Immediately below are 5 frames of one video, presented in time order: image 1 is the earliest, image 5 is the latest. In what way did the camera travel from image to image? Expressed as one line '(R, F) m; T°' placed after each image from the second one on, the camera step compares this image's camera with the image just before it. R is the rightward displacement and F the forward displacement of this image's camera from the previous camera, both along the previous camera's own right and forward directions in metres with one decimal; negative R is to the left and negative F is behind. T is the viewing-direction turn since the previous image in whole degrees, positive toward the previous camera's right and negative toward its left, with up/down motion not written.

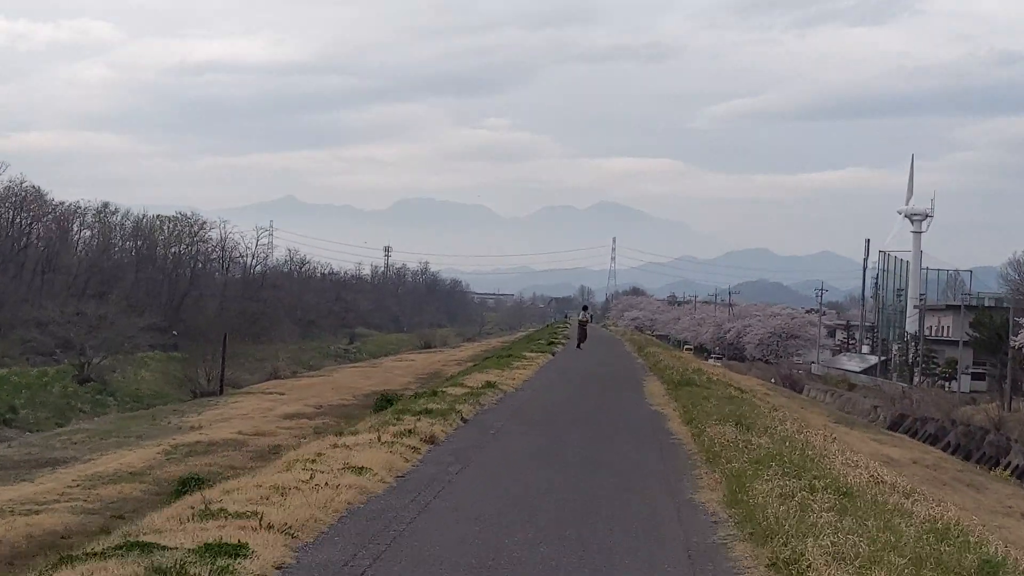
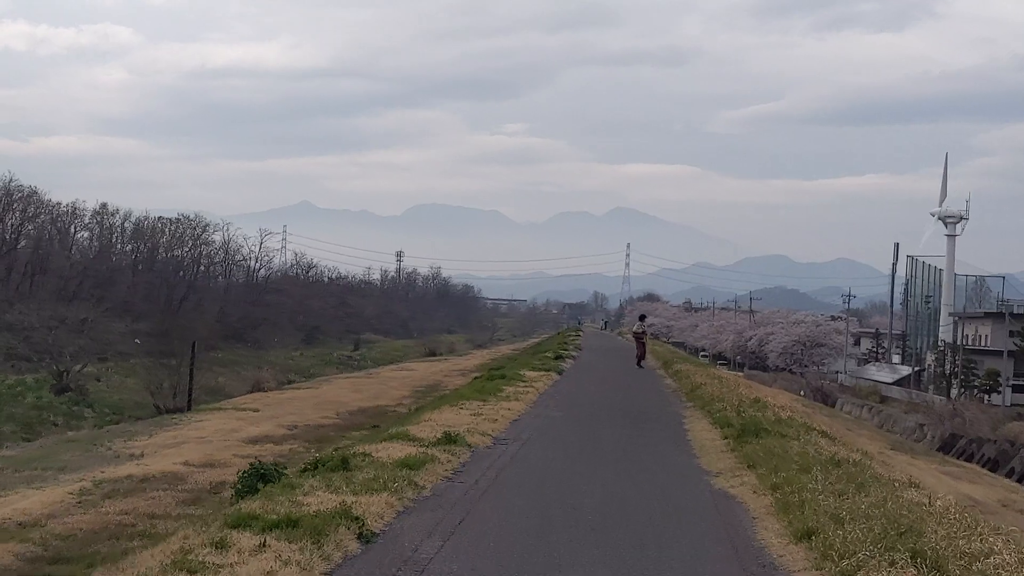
(+0.3, +4.3) m; -1°
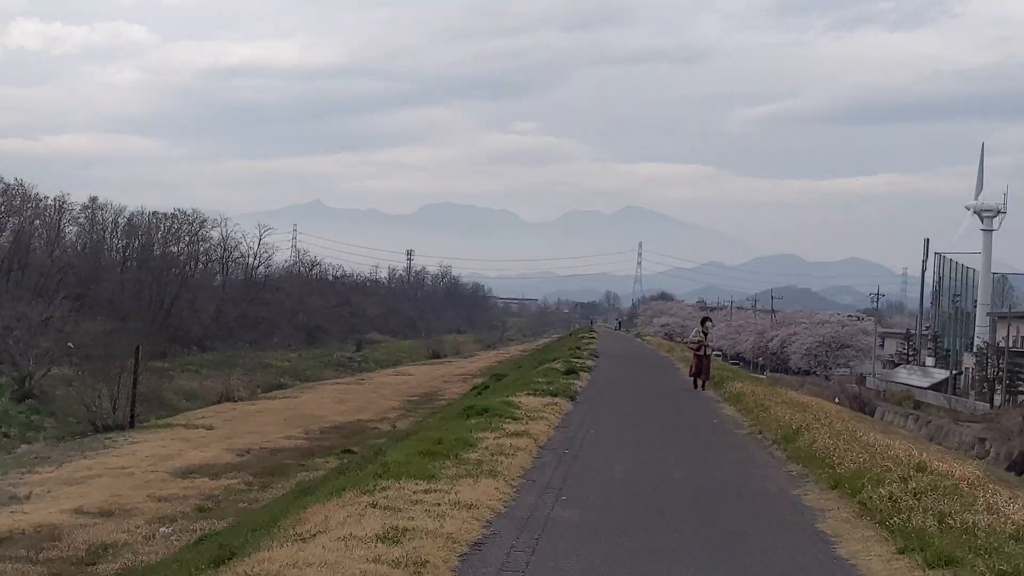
(+0.3, +5.2) m; -1°
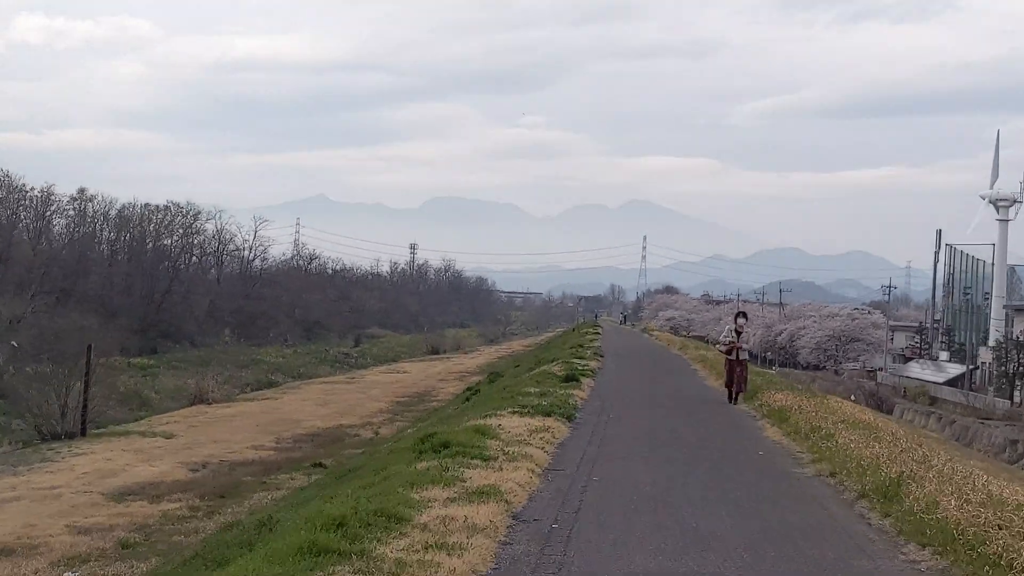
(+0.2, +2.8) m; 0°
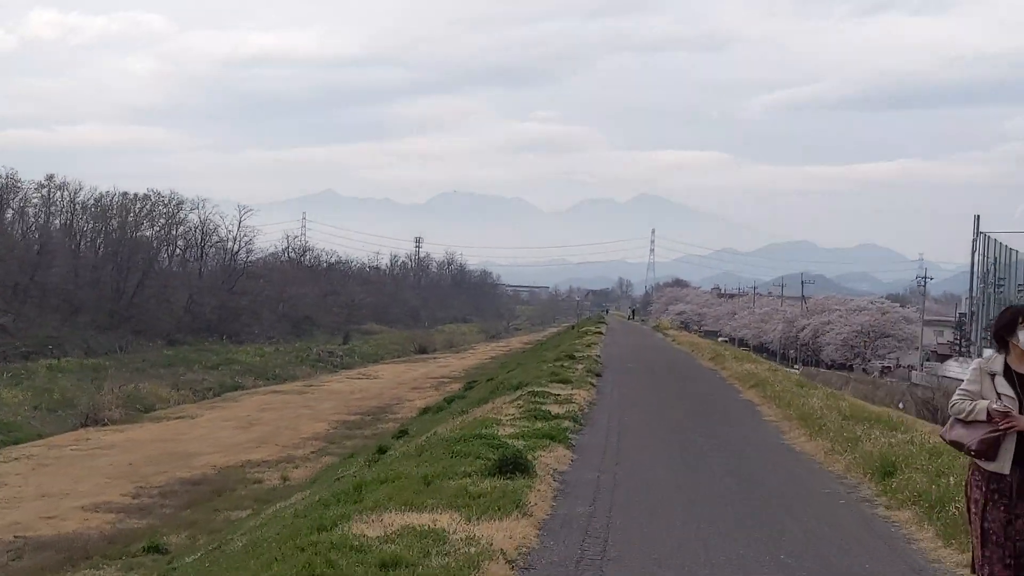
(+0.9, +7.3) m; -1°
